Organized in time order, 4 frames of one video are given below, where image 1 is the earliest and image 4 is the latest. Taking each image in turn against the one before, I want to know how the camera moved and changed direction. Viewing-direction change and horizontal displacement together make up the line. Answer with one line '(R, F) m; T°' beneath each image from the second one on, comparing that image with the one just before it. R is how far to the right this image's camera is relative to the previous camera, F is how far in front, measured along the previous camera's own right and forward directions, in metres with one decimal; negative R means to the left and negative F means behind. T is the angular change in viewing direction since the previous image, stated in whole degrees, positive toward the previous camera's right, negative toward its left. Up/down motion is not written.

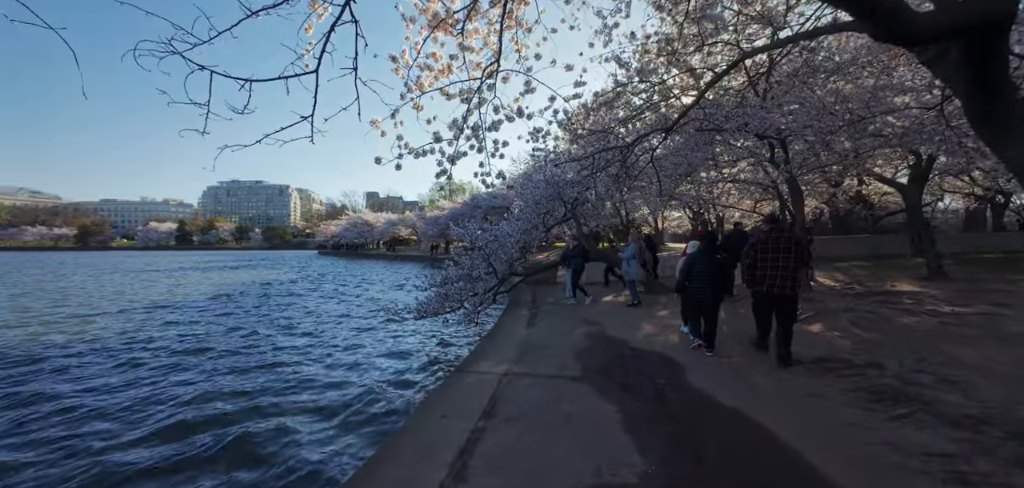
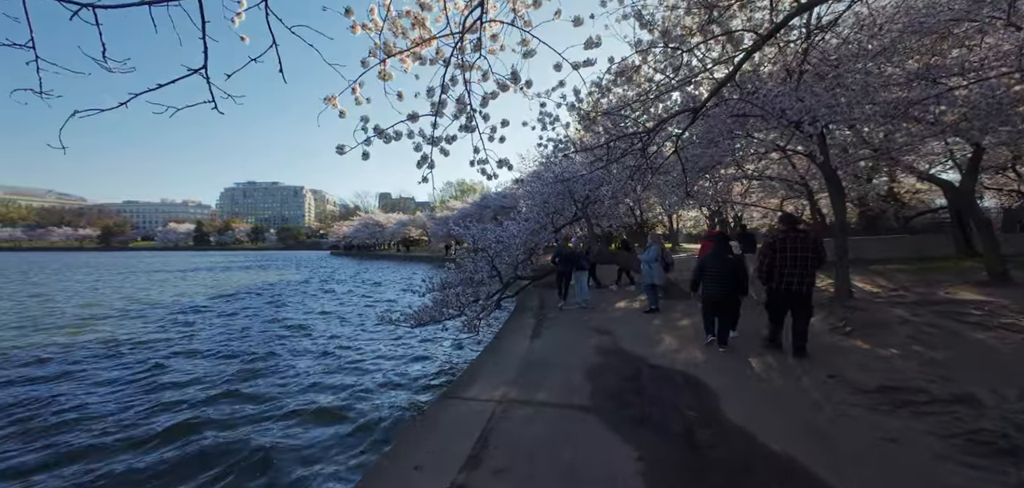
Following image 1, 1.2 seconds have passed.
(+0.1, +0.7) m; -2°
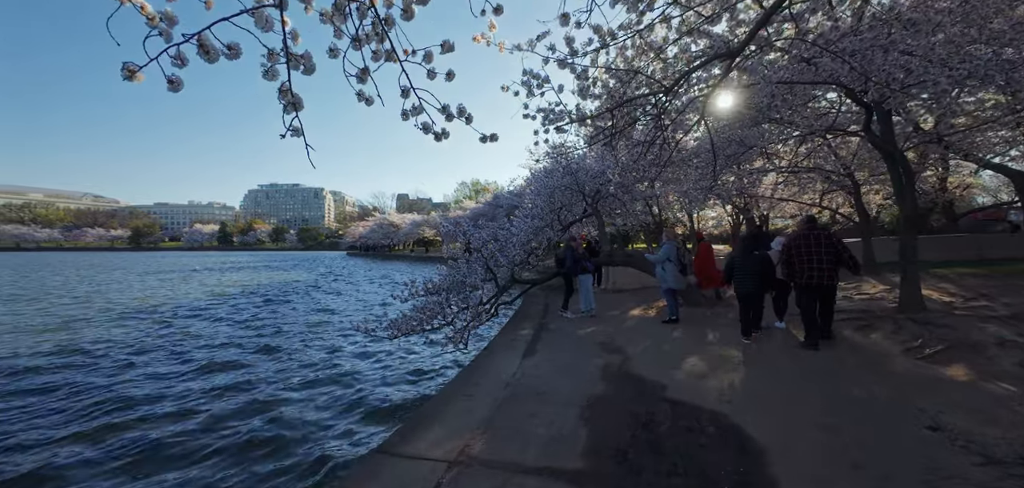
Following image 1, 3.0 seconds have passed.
(+0.4, +1.1) m; -2°
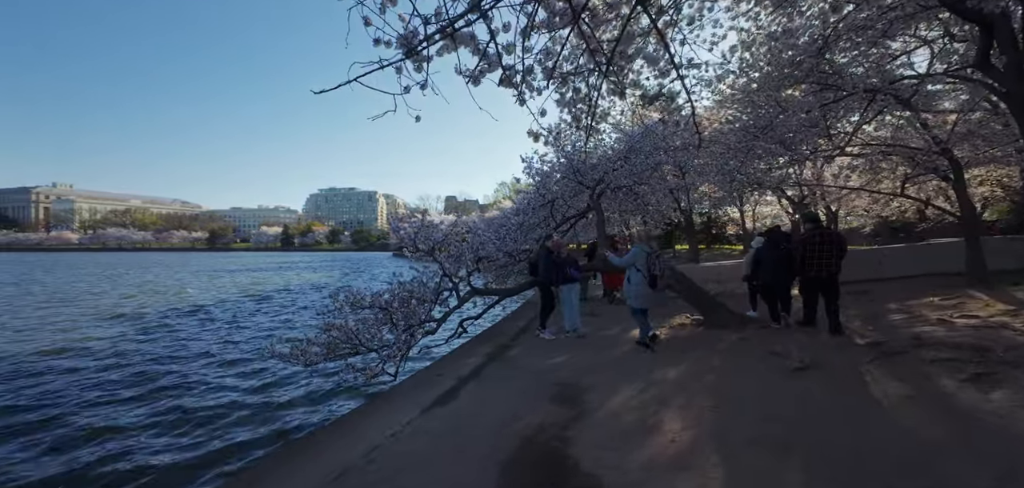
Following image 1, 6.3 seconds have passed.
(+1.4, +1.7) m; -7°
